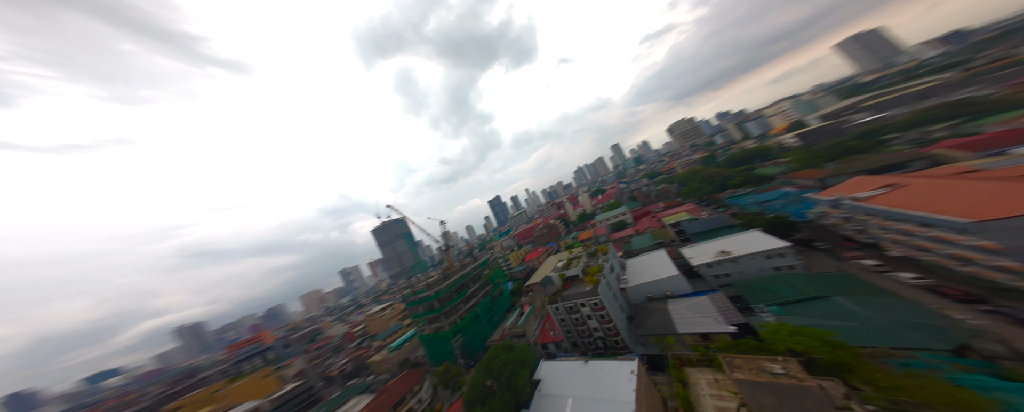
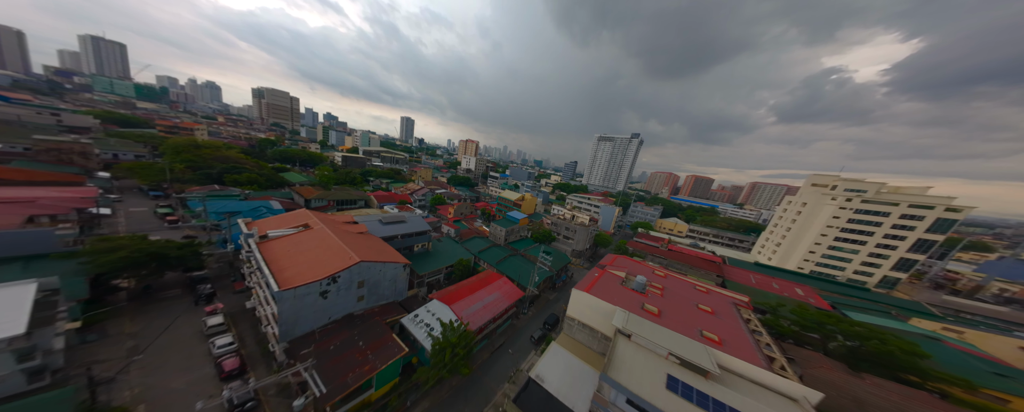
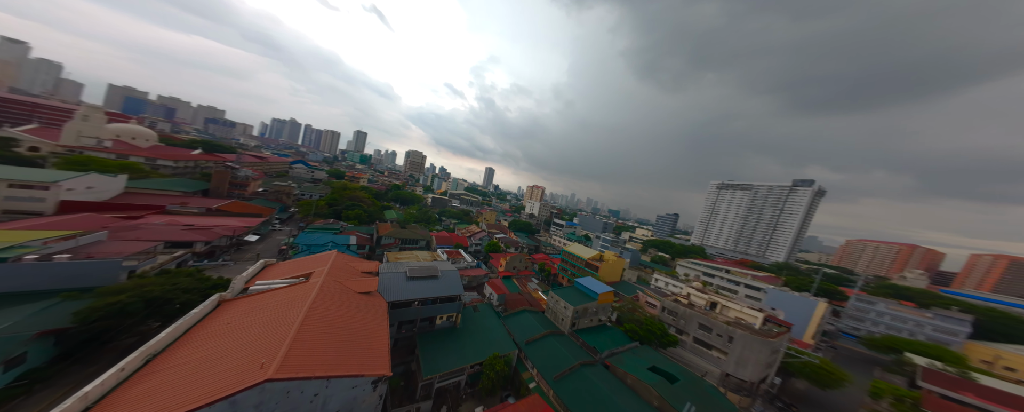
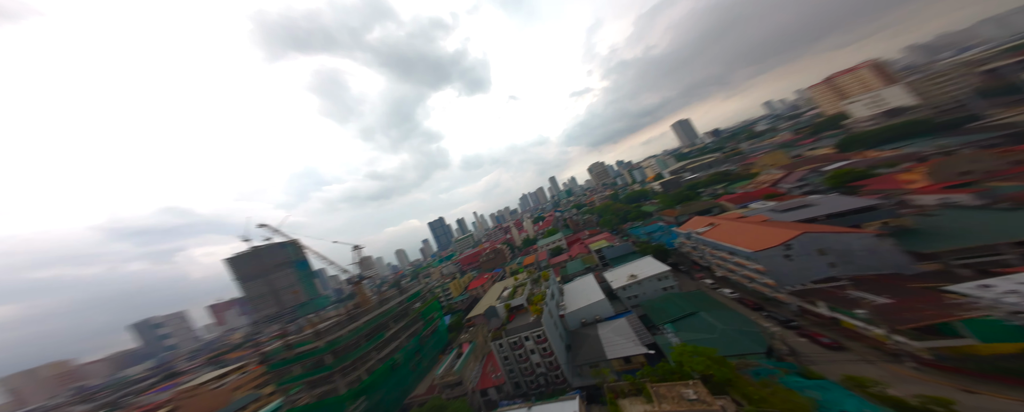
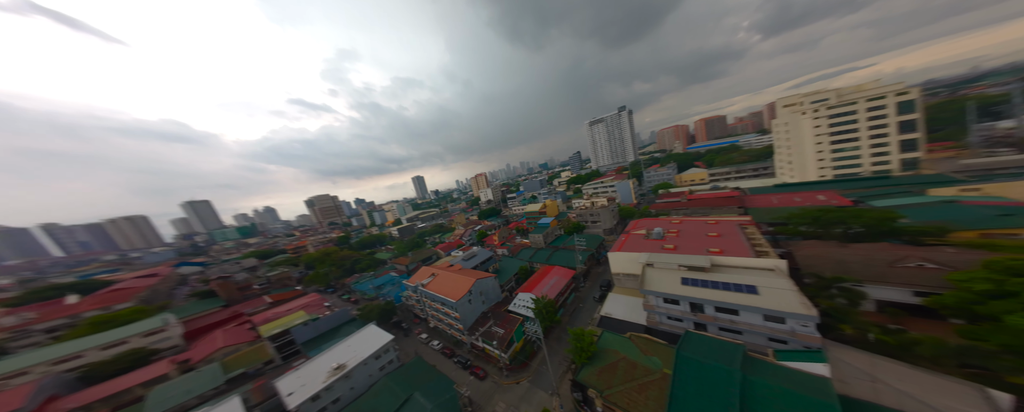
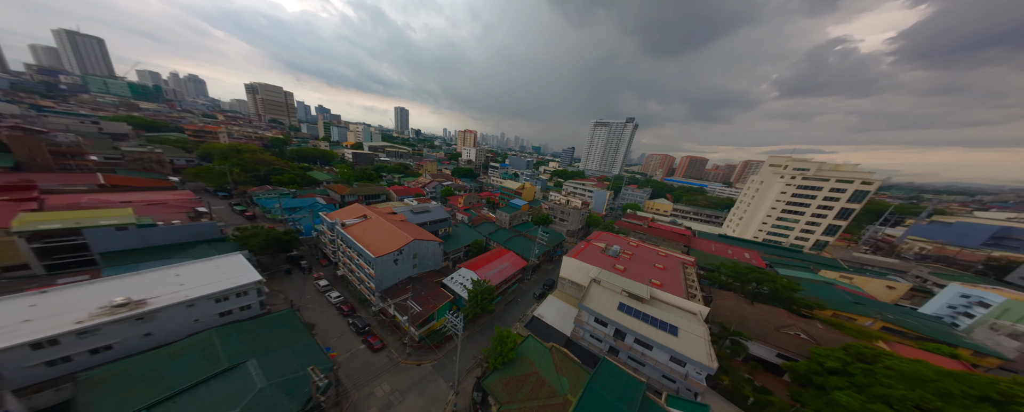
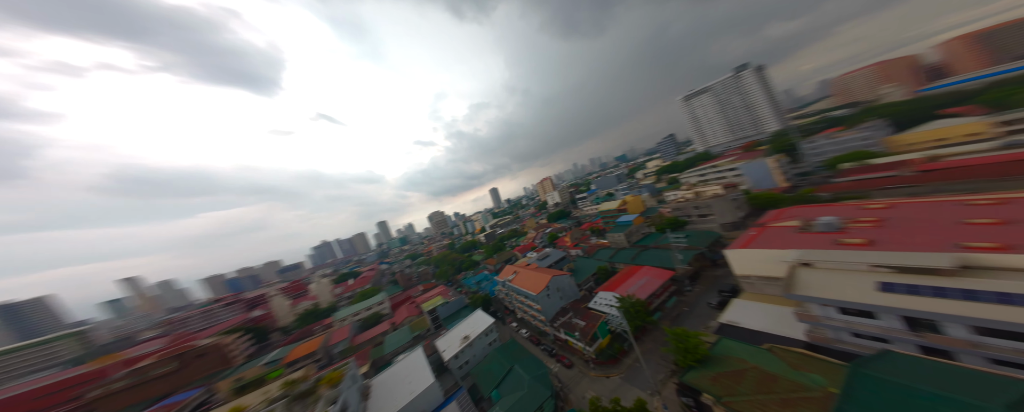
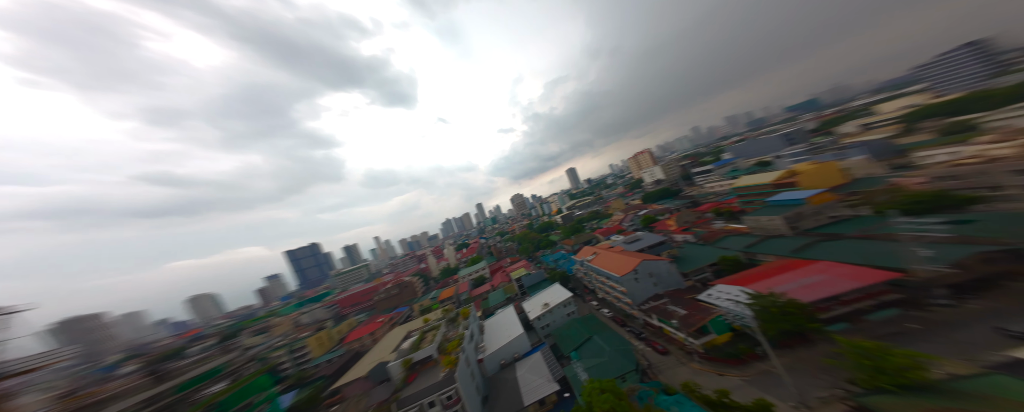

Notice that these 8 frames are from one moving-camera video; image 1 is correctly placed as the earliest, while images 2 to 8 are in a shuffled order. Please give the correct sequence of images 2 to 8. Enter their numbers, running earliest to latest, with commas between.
4, 8, 7, 5, 6, 2, 3
